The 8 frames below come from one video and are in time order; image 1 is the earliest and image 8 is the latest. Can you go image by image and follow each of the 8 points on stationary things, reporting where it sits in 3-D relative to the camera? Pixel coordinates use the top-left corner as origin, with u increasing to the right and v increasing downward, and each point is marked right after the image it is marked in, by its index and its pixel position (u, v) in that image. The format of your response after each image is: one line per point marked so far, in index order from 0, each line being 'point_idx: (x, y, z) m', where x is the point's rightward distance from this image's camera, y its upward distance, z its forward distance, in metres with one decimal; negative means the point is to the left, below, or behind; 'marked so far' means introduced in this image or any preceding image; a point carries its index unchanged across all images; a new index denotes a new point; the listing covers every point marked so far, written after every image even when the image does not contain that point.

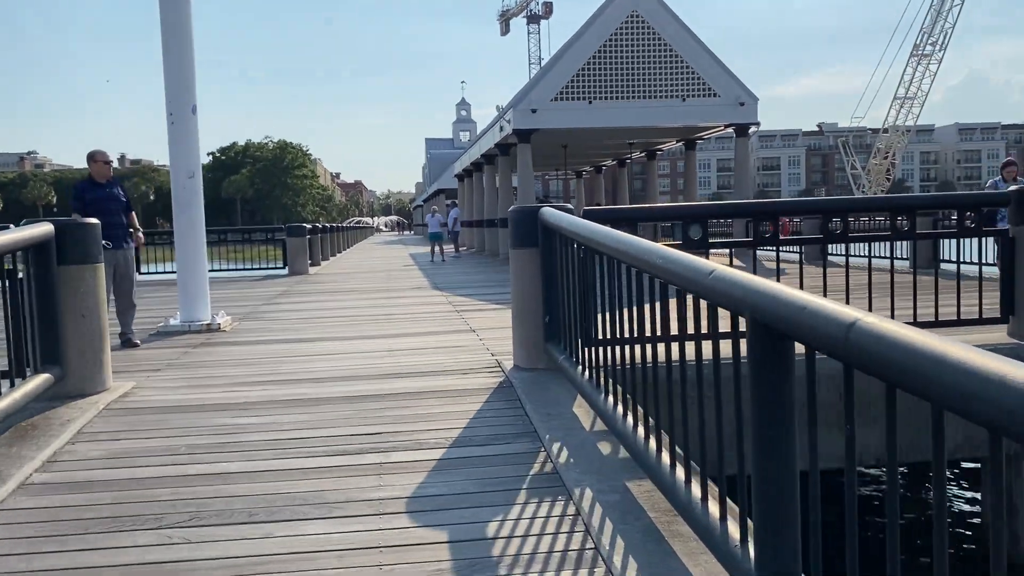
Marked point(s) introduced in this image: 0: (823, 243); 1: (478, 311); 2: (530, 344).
0: (+2.4, +0.3, +6.7) m
1: (-0.4, -0.3, +10.4) m
2: (+0.1, -0.4, +6.2) m
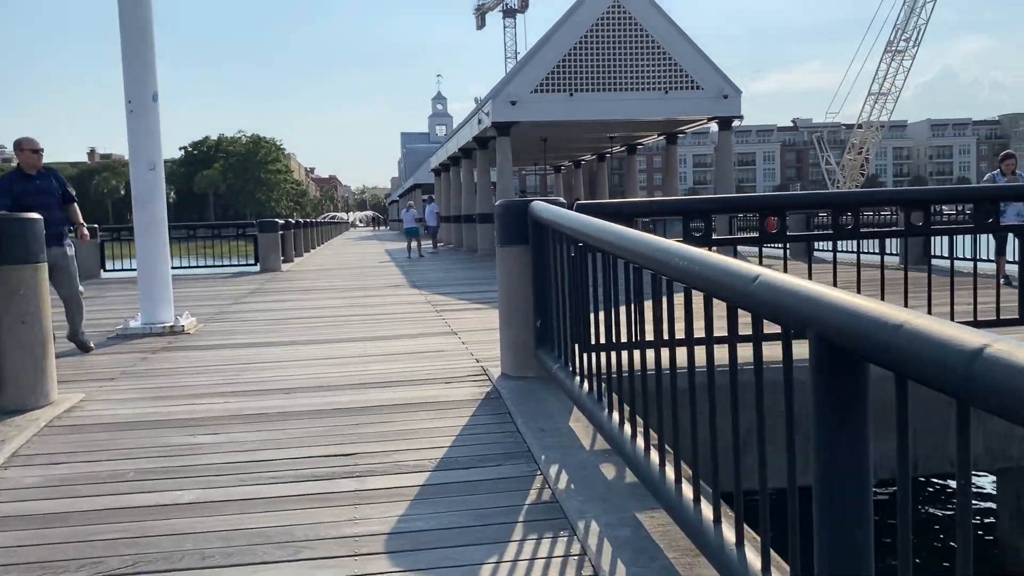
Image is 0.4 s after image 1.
0: (+2.3, +0.3, +6.2) m
1: (-0.6, -0.3, +9.9) m
2: (+0.1, -0.4, +5.7) m
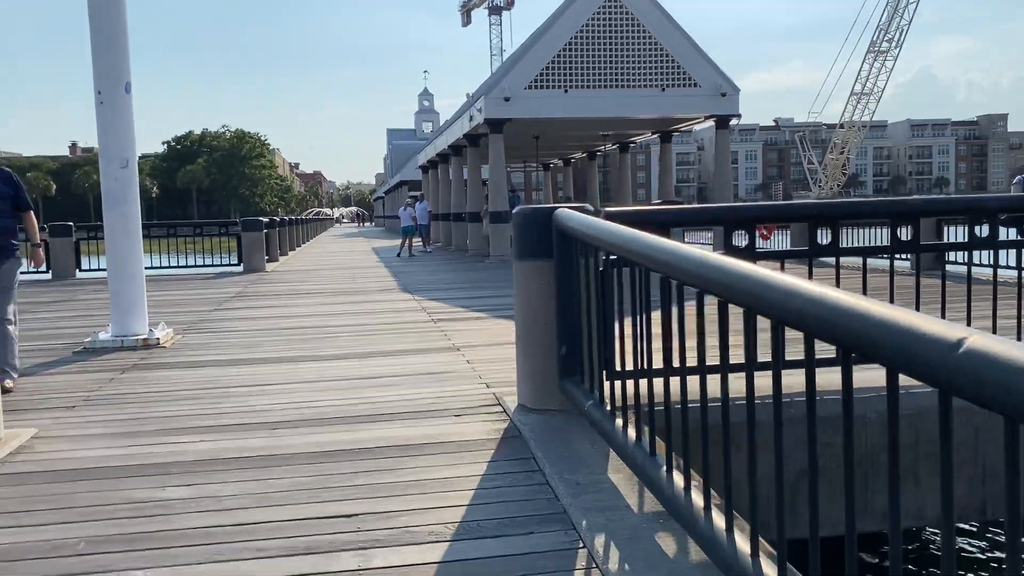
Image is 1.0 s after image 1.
0: (+2.4, +0.2, +5.5) m
1: (-0.6, -0.4, +9.2) m
2: (+0.2, -0.5, +5.0) m
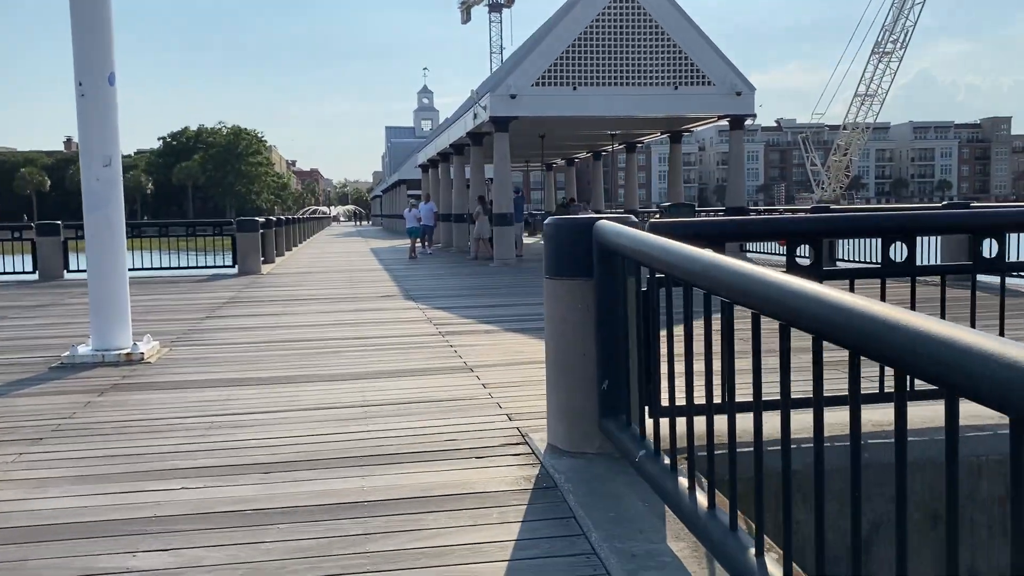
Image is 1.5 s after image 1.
0: (+2.5, +0.1, +4.9) m
1: (-0.4, -0.5, +8.5) m
2: (+0.3, -0.6, +4.3) m
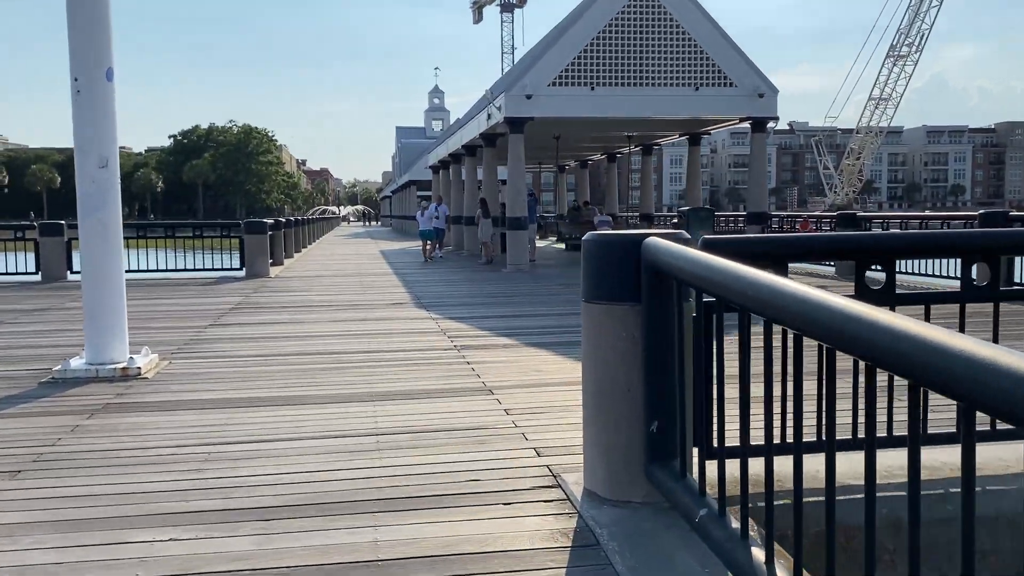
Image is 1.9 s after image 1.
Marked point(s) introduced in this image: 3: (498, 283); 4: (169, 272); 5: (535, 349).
0: (+2.7, 0.0, +4.4) m
1: (-0.2, -0.6, +8.0) m
2: (+0.5, -0.7, +3.8) m
3: (-0.3, +0.1, +16.0) m
4: (-7.0, +0.3, +18.2) m
5: (+0.2, -0.6, +8.3) m
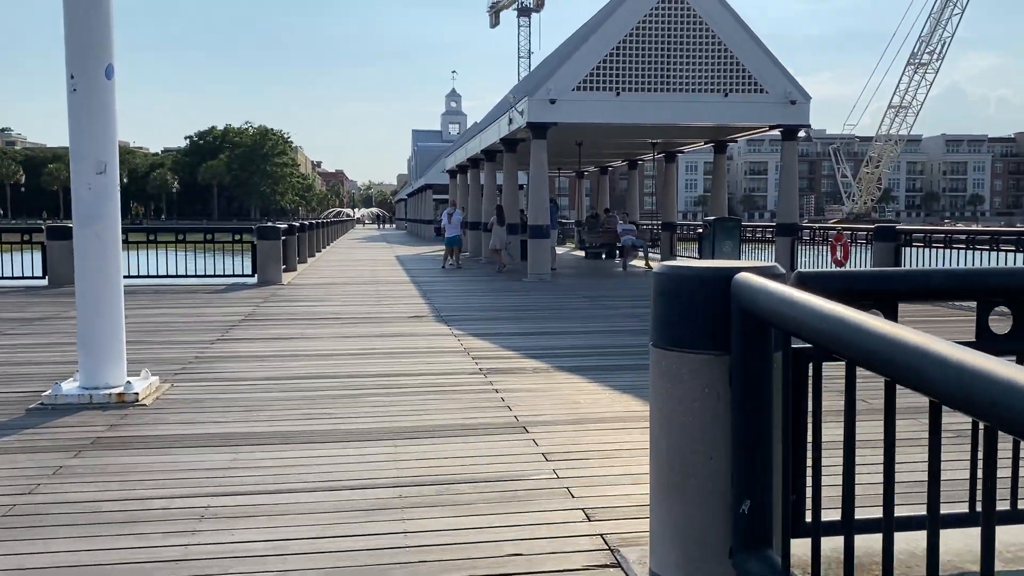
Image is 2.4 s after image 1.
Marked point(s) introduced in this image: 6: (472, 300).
0: (+2.9, -0.2, +3.7) m
1: (0.0, -0.7, +7.4) m
2: (+0.6, -0.9, +3.1) m
3: (+0.1, -0.1, +15.4) m
4: (-6.6, +0.2, +17.6) m
5: (+0.5, -0.7, +7.6) m
6: (-0.7, -0.2, +14.4) m
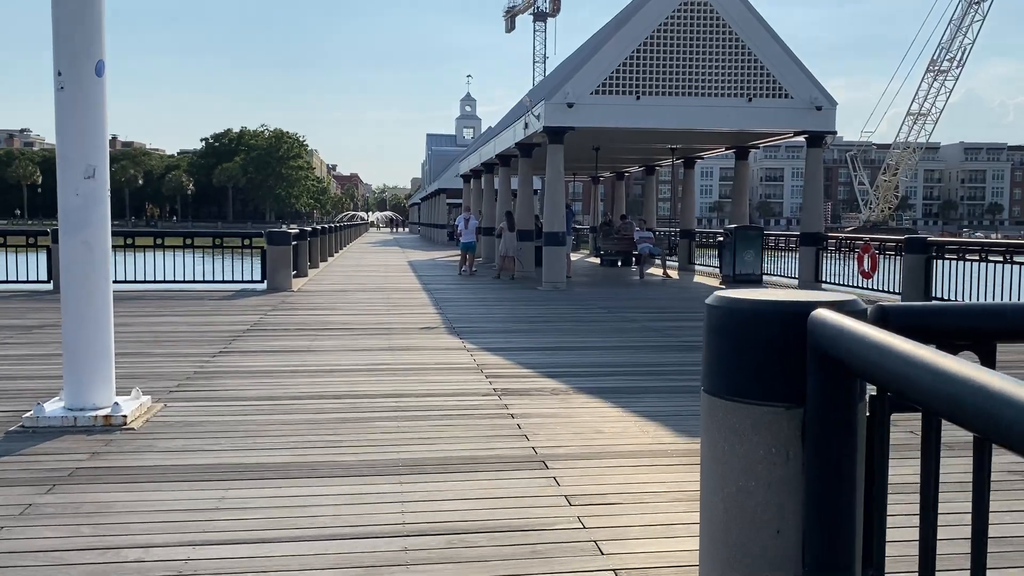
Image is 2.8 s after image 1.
0: (+3.0, -0.4, +3.1) m
1: (+0.2, -0.9, +6.9) m
2: (+0.7, -1.0, +2.6) m
3: (+0.4, -0.3, +14.9) m
4: (-6.3, +0.1, +17.2) m
5: (+0.6, -0.9, +7.1) m
6: (-0.4, -0.3, +13.9) m
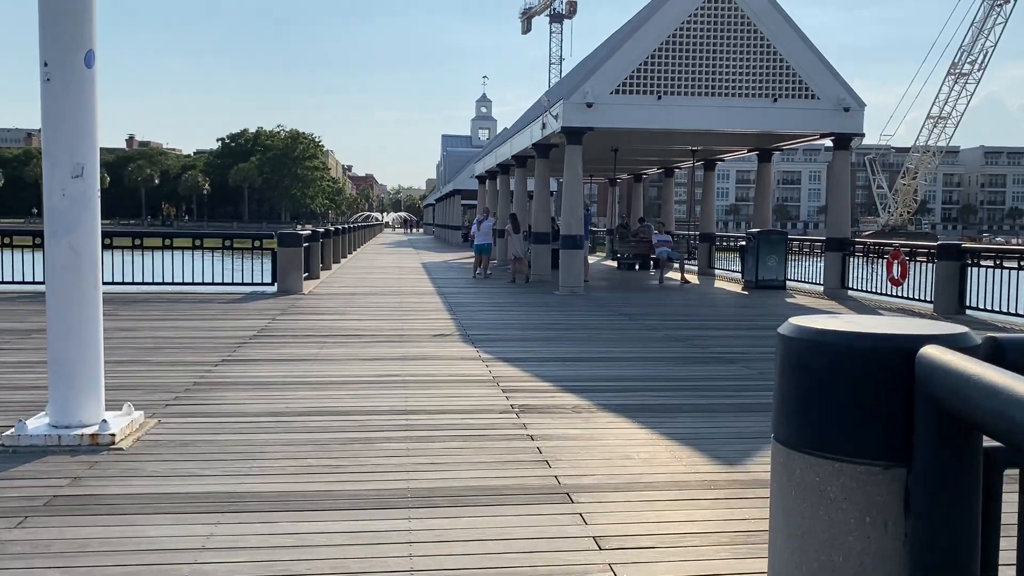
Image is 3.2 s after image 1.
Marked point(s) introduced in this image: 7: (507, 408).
0: (+3.0, -0.5, +2.6) m
1: (+0.3, -0.9, +6.4) m
2: (+0.8, -1.1, +2.1) m
3: (+0.6, -0.4, +14.4) m
4: (-6.0, 0.0, +16.8) m
5: (+0.8, -0.9, +6.6) m
6: (-0.2, -0.4, +13.4) m
7: (0.0, -0.9, +6.7) m
